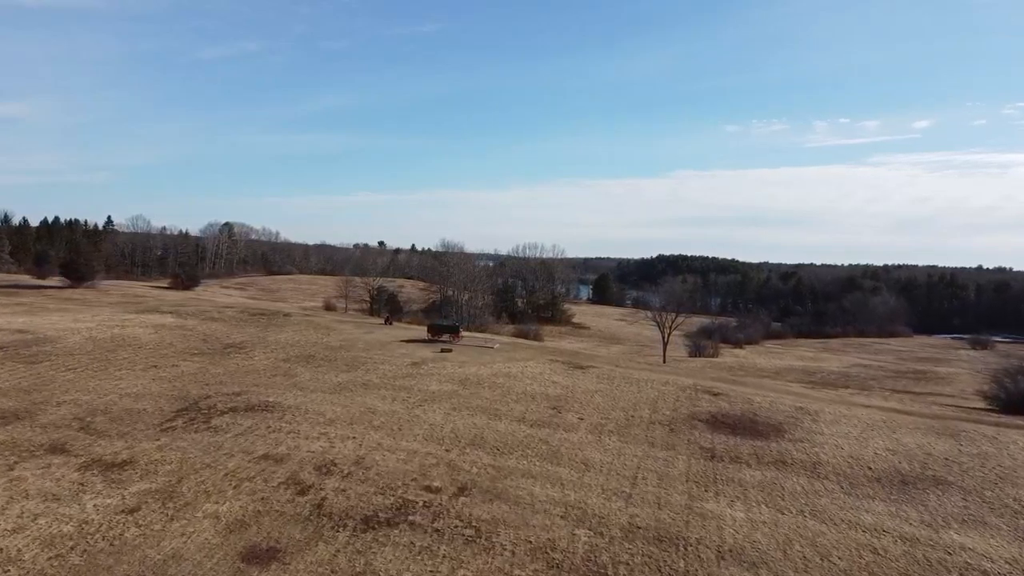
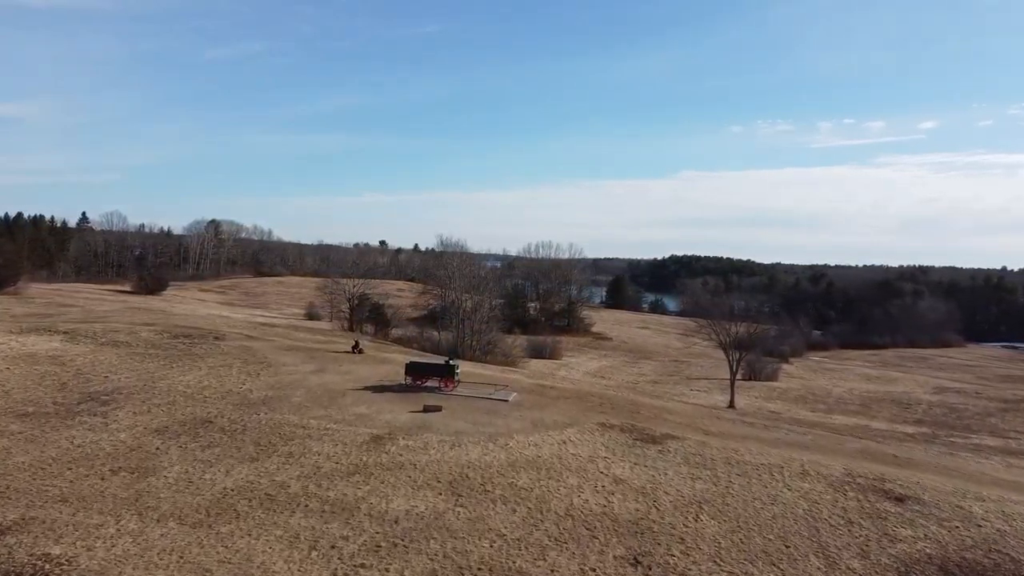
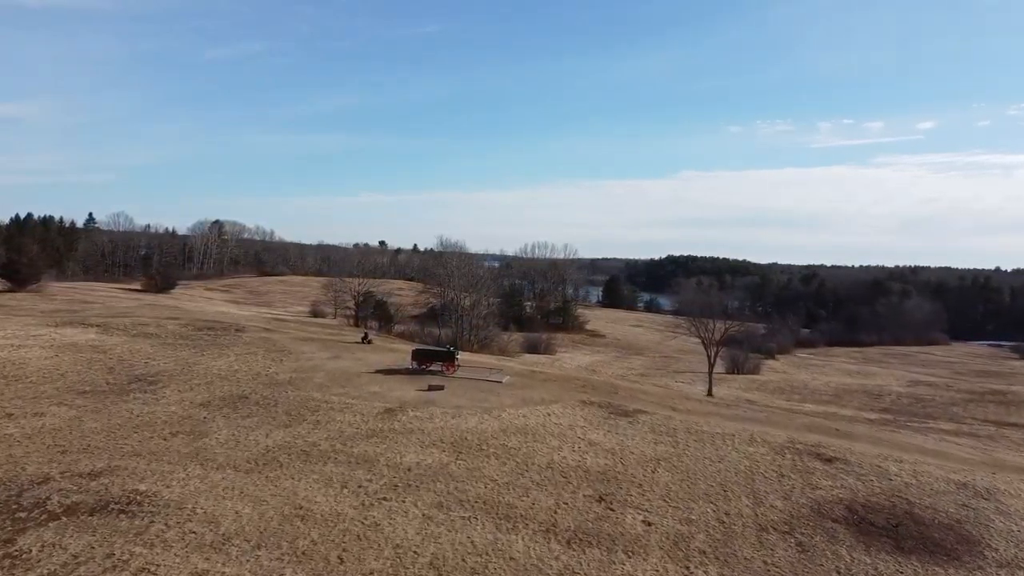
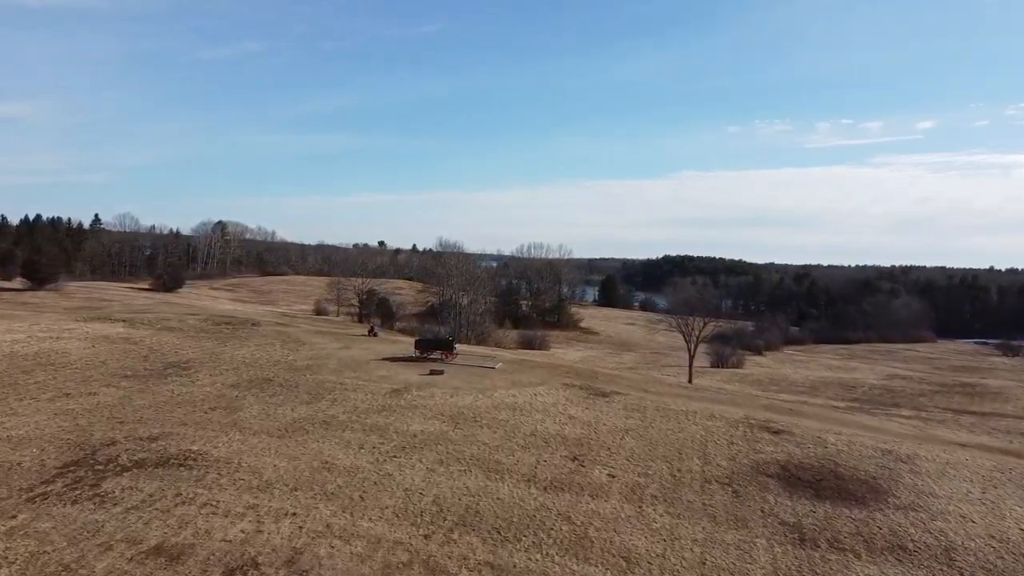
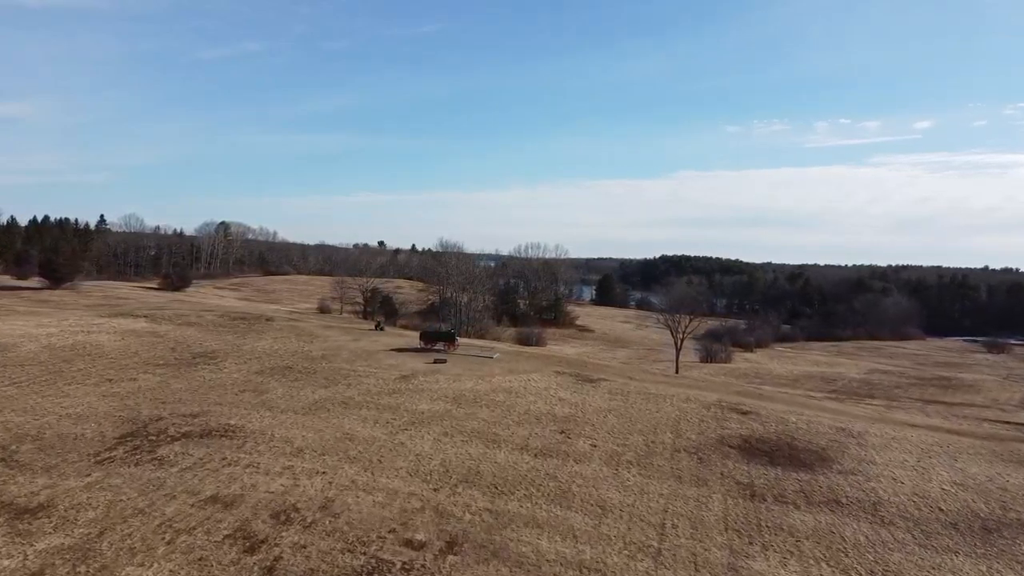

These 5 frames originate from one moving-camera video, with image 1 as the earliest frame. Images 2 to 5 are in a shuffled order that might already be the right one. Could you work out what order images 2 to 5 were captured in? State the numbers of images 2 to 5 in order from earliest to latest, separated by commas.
5, 4, 3, 2
